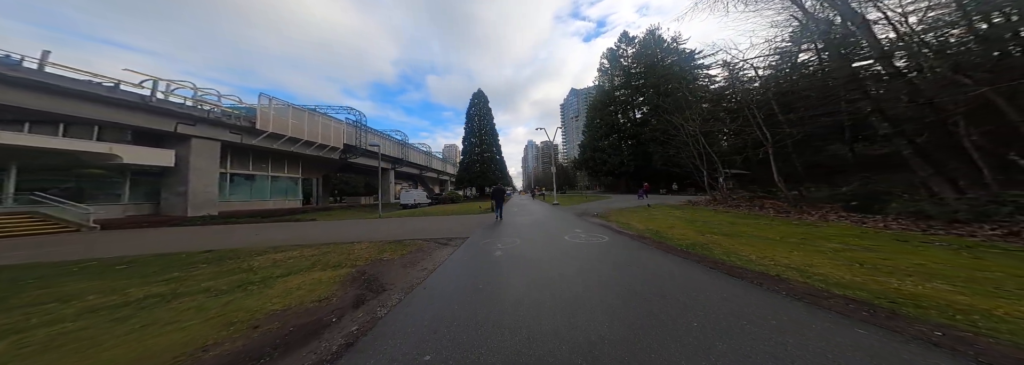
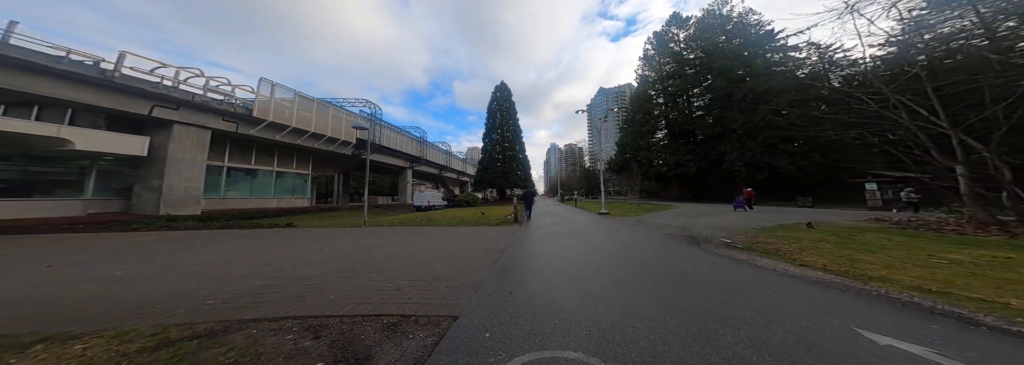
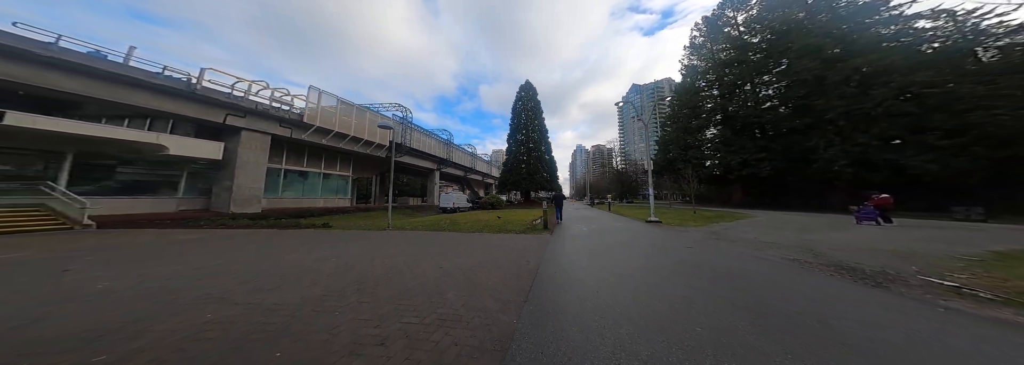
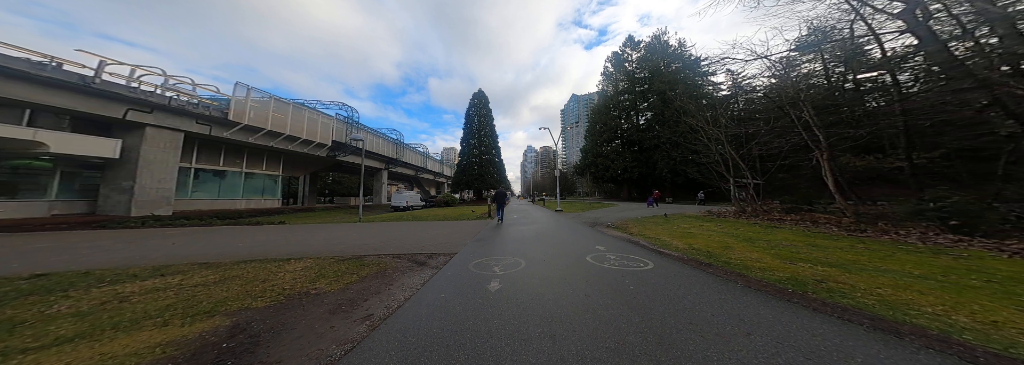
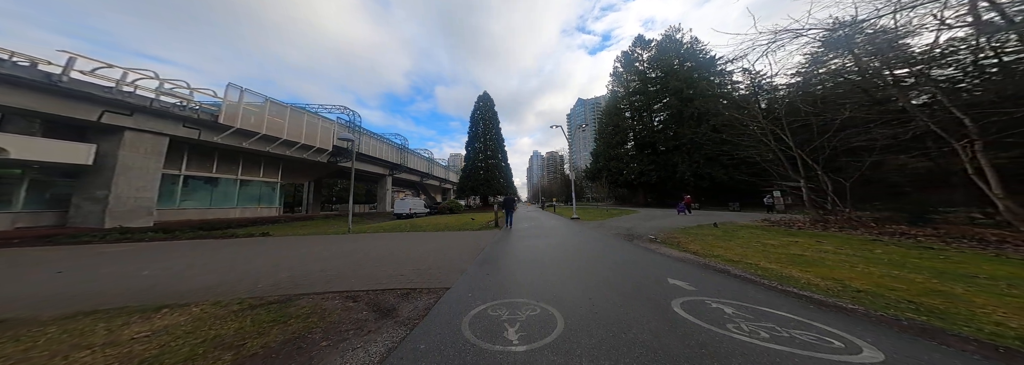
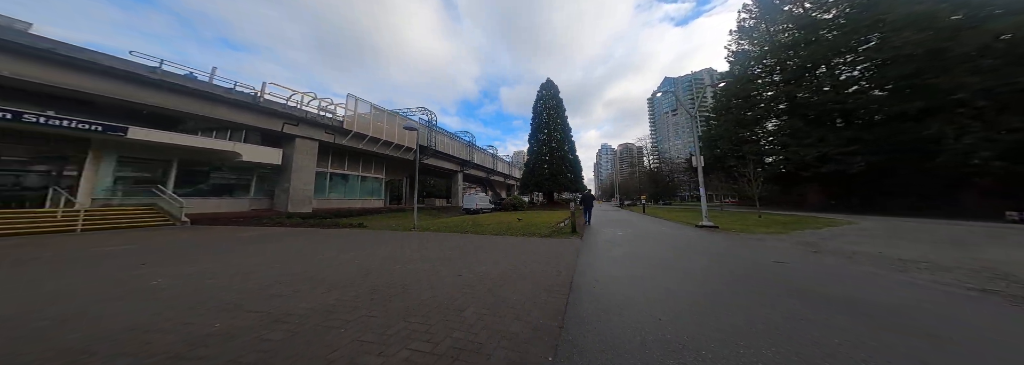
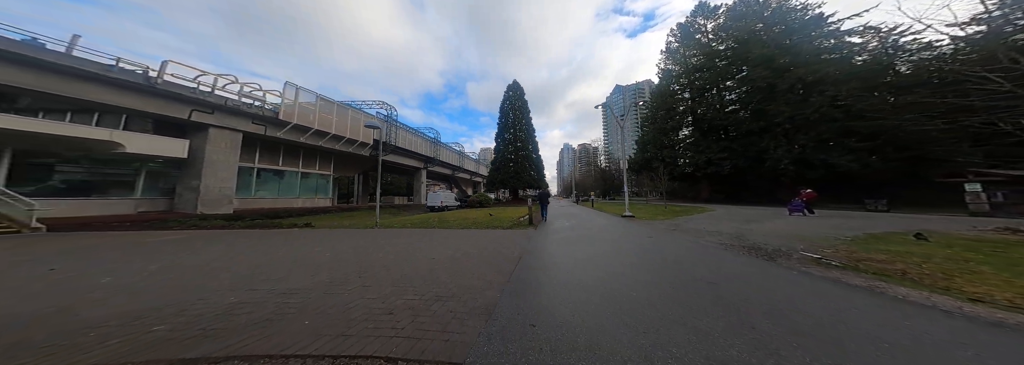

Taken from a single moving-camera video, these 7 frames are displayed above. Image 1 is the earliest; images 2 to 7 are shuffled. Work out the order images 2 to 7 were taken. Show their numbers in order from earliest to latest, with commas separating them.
4, 5, 2, 7, 3, 6
